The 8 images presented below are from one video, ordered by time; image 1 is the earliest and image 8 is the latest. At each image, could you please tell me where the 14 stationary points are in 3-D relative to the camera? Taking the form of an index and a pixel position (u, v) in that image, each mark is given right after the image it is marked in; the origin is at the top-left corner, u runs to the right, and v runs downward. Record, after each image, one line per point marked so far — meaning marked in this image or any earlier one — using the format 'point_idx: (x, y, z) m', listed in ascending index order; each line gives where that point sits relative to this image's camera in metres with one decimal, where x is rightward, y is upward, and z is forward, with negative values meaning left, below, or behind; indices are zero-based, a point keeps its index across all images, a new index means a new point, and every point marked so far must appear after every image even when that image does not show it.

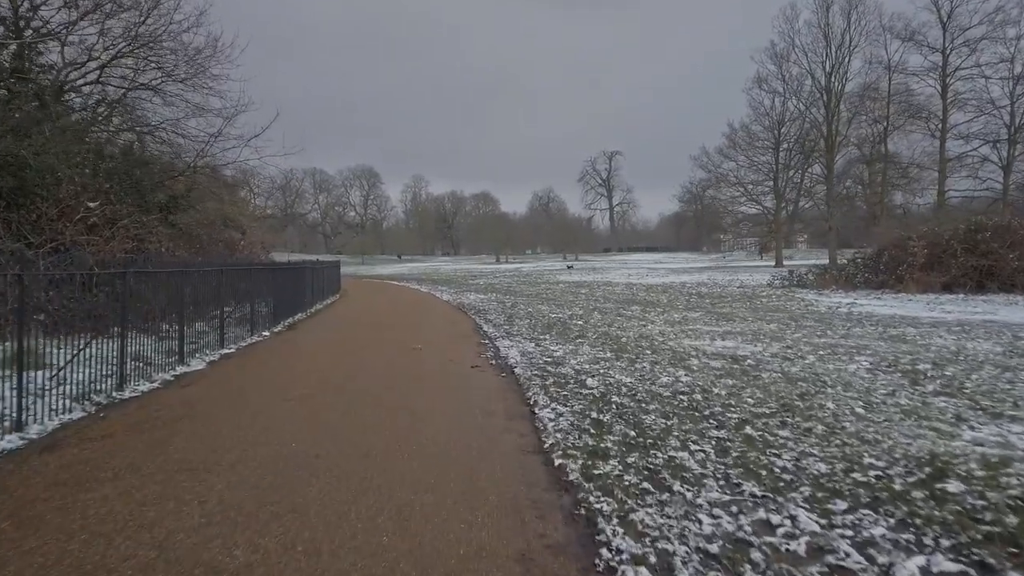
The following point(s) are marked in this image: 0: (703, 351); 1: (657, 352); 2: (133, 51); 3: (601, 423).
0: (+2.2, -0.7, +8.7) m
1: (+1.6, -0.7, +8.5) m
2: (-7.0, +4.4, +13.9) m
3: (+0.5, -0.8, +4.6) m
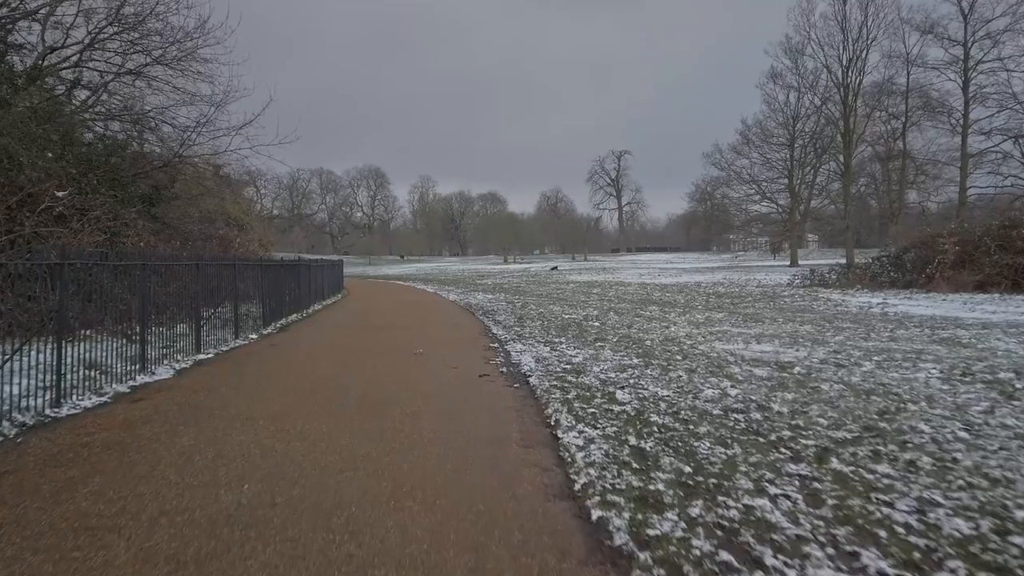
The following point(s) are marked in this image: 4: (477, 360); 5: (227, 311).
0: (+2.3, -0.7, +7.7) m
1: (+1.7, -0.7, +7.5) m
2: (-6.8, +4.4, +13.0) m
3: (+0.6, -0.8, +3.6) m
4: (-0.3, -0.7, +7.6) m
5: (-4.0, -0.3, +10.6) m
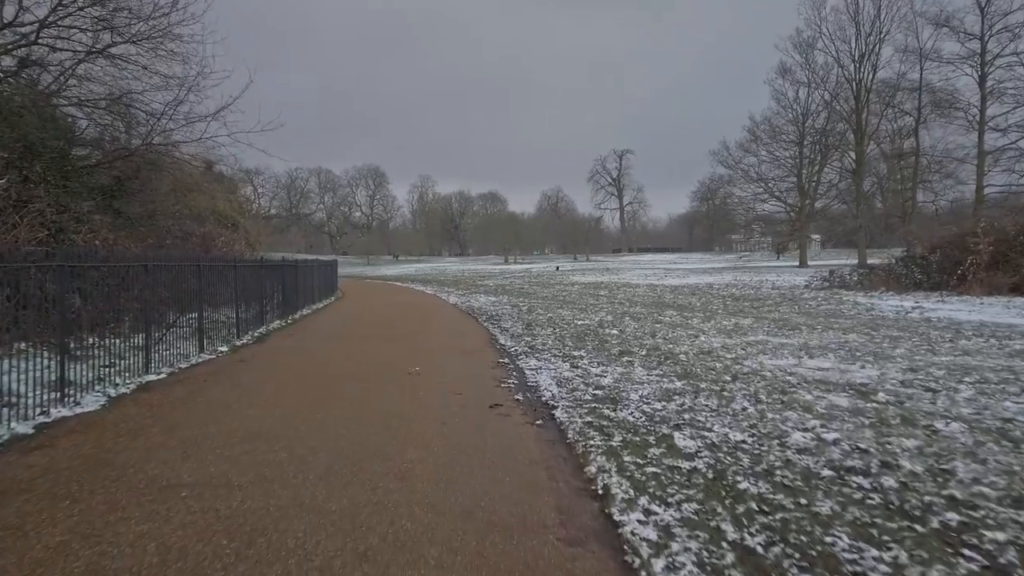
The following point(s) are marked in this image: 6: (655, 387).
0: (+2.5, -0.8, +6.4) m
1: (+1.9, -0.8, +6.2) m
2: (-6.7, +4.3, +11.7) m
3: (+0.8, -0.8, +2.3) m
4: (-0.2, -0.7, +6.3) m
5: (-3.9, -0.4, +9.3) m
6: (+1.1, -0.8, +5.8) m
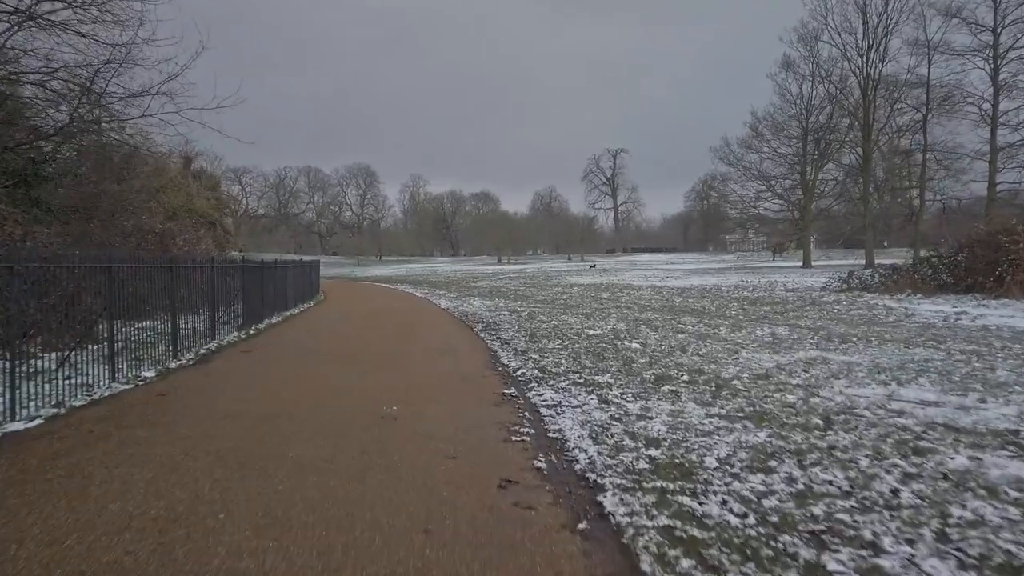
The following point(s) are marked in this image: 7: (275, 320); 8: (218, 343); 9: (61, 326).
0: (+2.5, -0.8, +4.7) m
1: (+2.0, -0.8, +4.5) m
2: (-6.7, +4.3, +9.9) m
3: (+0.9, -0.9, +0.6) m
4: (-0.1, -0.8, +4.6) m
5: (-3.8, -0.4, +7.5) m
6: (+1.2, -0.8, +4.0) m
7: (-4.3, -0.6, +13.7) m
8: (-4.0, -0.7, +10.1) m
9: (-3.8, -0.3, +6.4) m
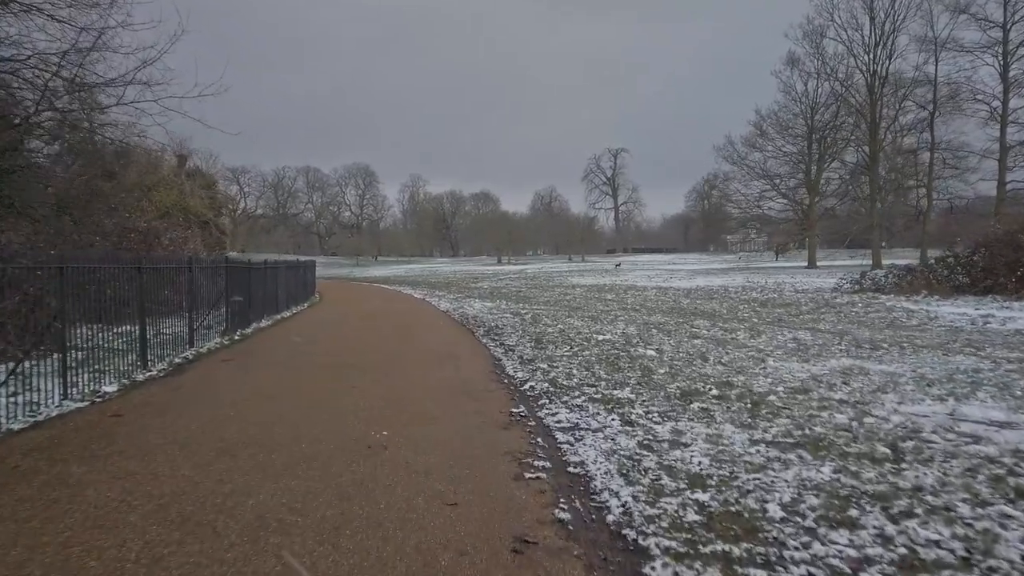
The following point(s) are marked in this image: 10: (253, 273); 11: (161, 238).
0: (+2.6, -0.8, +4.0) m
1: (+2.0, -0.8, +3.8) m
2: (-6.6, +4.2, +9.2) m
3: (+0.9, -0.9, -0.1) m
4: (-0.1, -0.8, +3.9) m
5: (-3.8, -0.5, +6.8) m
6: (+1.2, -0.8, +3.3) m
7: (-4.3, -0.6, +12.9) m
8: (-3.9, -0.8, +9.4) m
9: (-3.8, -0.4, +5.7) m
10: (-4.4, +0.3, +12.8) m
11: (-7.2, +1.0, +15.4) m
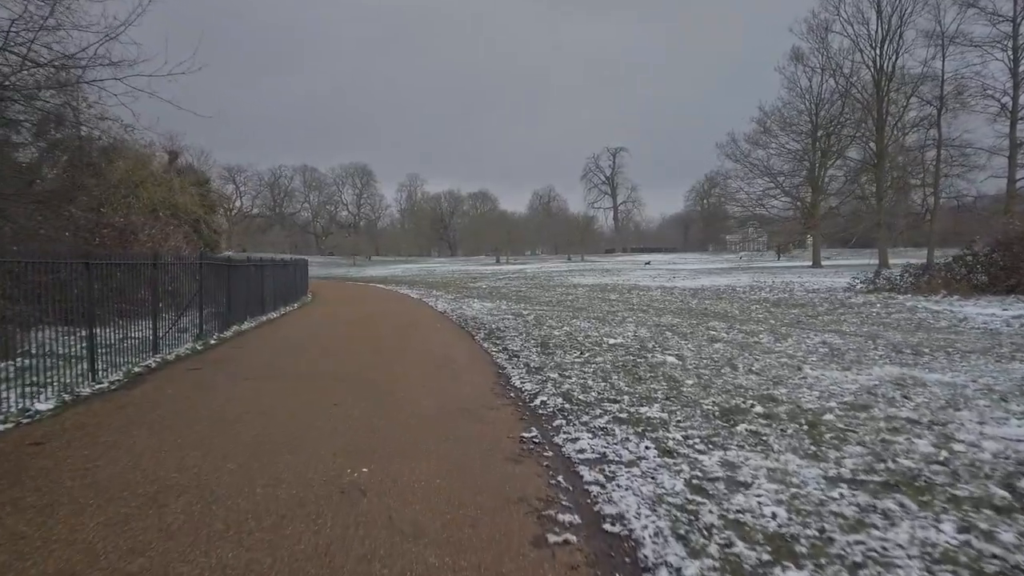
0: (+2.7, -0.8, +3.1) m
1: (+2.1, -0.8, +2.9) m
2: (-6.6, +4.2, +8.3) m
3: (+1.0, -0.9, -1.0) m
4: (0.0, -0.8, +3.0) m
5: (-3.7, -0.5, +5.9) m
6: (+1.3, -0.8, +2.5) m
7: (-4.2, -0.6, +12.1) m
8: (-3.9, -0.8, +8.5) m
9: (-3.7, -0.3, +4.8) m
10: (-4.4, +0.3, +11.9) m
11: (-7.2, +1.0, +14.5) m
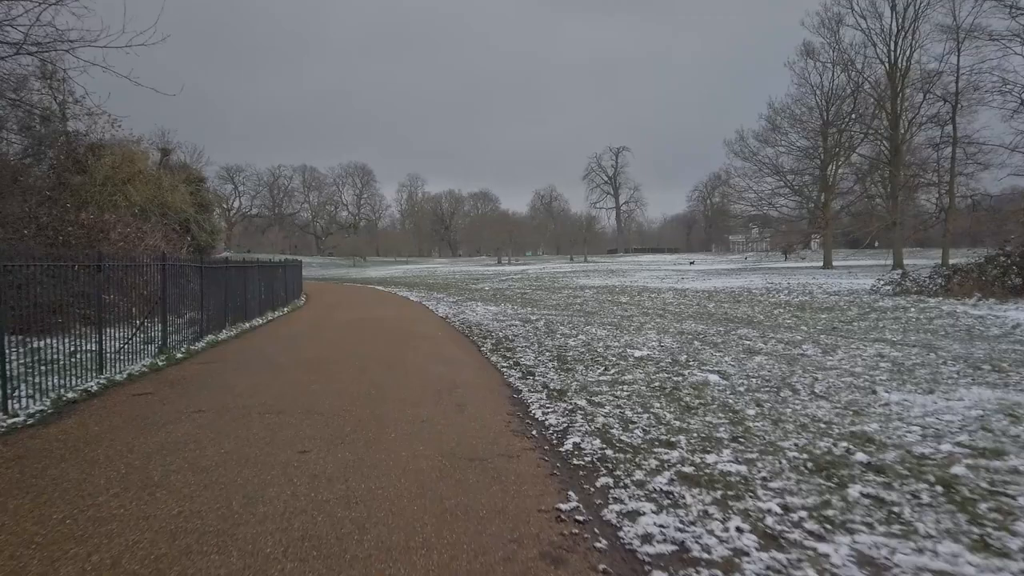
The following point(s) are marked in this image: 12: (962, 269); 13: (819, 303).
0: (+2.8, -0.9, +2.0) m
1: (+2.2, -0.9, +1.7) m
2: (-6.4, +4.2, +7.2) m
3: (+1.1, -1.0, -2.1) m
4: (+0.1, -0.9, +1.9) m
5: (-3.6, -0.5, +4.8) m
6: (+1.4, -0.9, +1.3) m
7: (-4.1, -0.7, +10.9) m
8: (-3.8, -0.8, +7.3) m
9: (-3.6, -0.4, +3.6) m
10: (-4.2, +0.2, +10.7) m
11: (-7.0, +1.0, +13.4) m
12: (+11.8, +0.5, +19.7) m
13: (+7.3, -0.4, +18.0) m
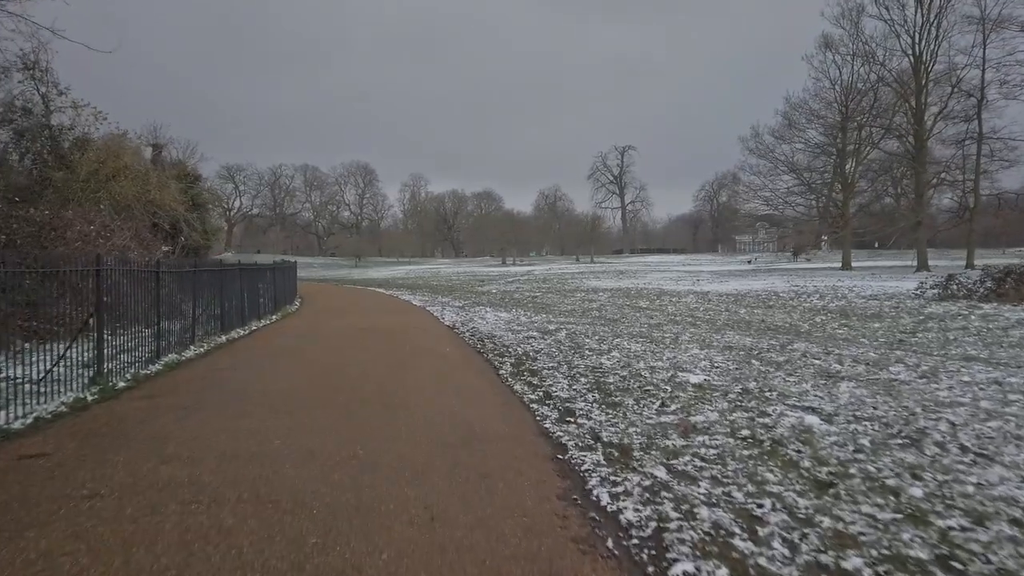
0: (+3.0, -1.0, +0.4) m
1: (+2.4, -1.0, +0.2) m
2: (-6.2, +4.1, +5.6) m
3: (+1.3, -1.0, -3.7) m
4: (+0.3, -1.0, +0.3) m
5: (-3.4, -0.6, +3.2) m
6: (+1.6, -1.0, -0.3) m
7: (-3.8, -0.8, +9.4) m
8: (-3.5, -0.9, +5.8) m
9: (-3.4, -0.5, +2.1) m
10: (-4.0, +0.1, +9.2) m
11: (-6.8, +0.9, +11.8) m
12: (+12.0, +0.4, +18.1) m
13: (+7.6, -0.5, +16.4) m
